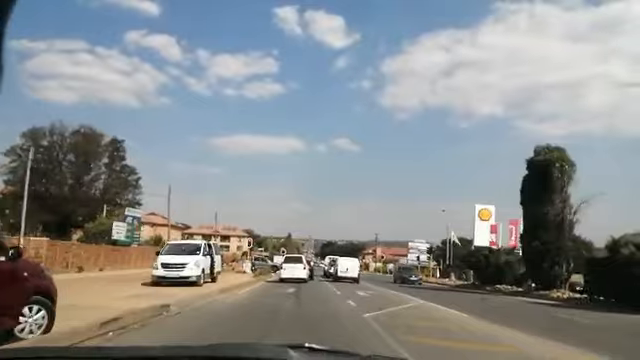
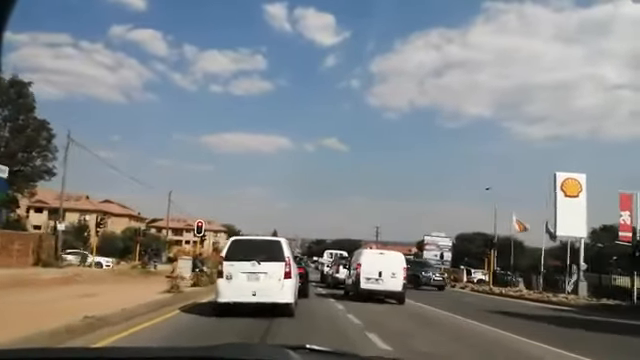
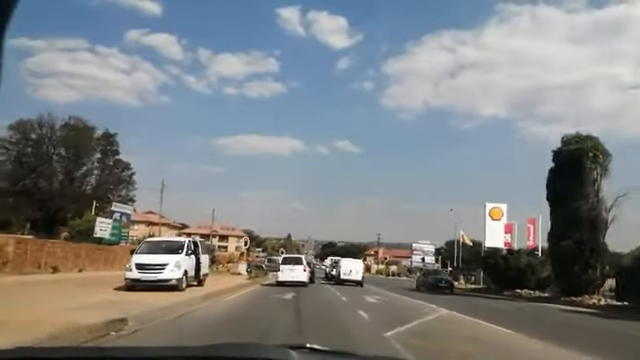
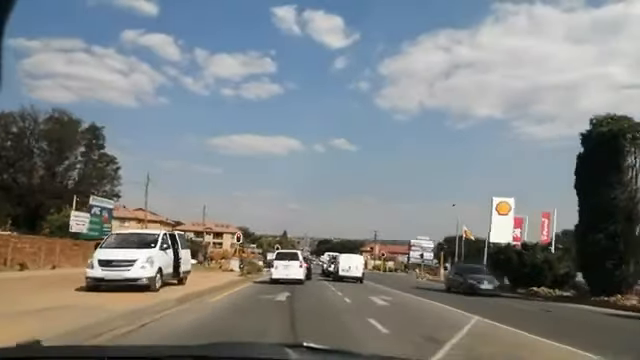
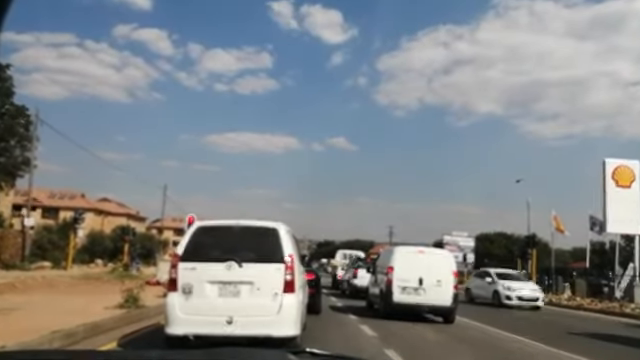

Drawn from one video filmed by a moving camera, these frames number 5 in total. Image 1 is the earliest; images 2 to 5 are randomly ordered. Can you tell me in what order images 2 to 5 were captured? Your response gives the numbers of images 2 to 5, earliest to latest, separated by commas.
3, 4, 2, 5
